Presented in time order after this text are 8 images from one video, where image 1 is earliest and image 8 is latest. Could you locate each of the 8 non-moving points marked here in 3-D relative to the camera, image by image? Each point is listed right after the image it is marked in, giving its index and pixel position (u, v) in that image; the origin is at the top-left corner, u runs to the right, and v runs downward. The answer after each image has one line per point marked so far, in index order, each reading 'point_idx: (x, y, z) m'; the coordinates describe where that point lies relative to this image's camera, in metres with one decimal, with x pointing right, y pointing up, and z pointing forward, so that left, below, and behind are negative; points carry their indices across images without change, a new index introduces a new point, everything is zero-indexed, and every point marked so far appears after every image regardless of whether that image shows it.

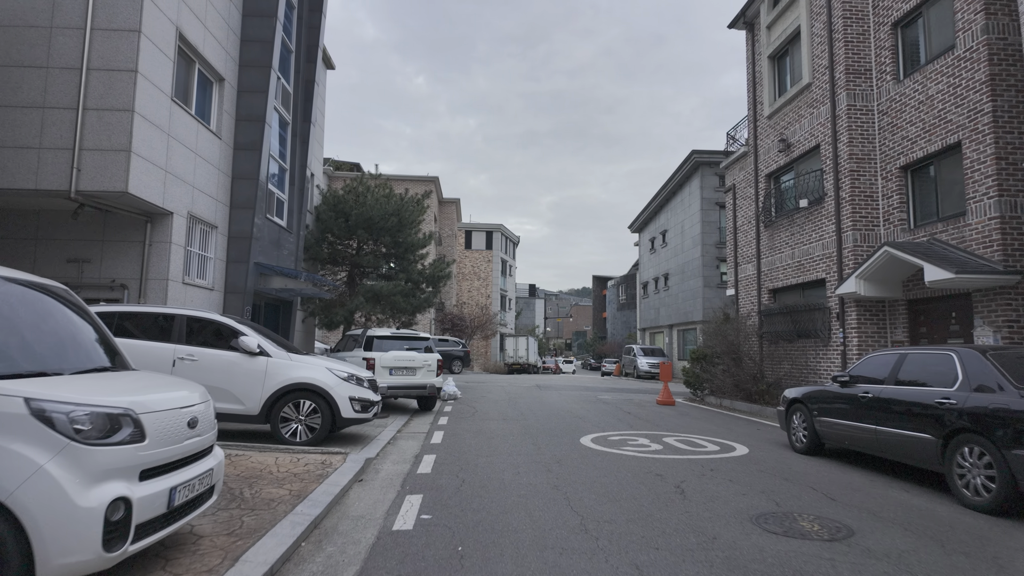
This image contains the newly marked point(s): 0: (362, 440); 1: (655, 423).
0: (-2.3, -2.3, +9.0) m
1: (+2.9, -2.8, +12.0) m
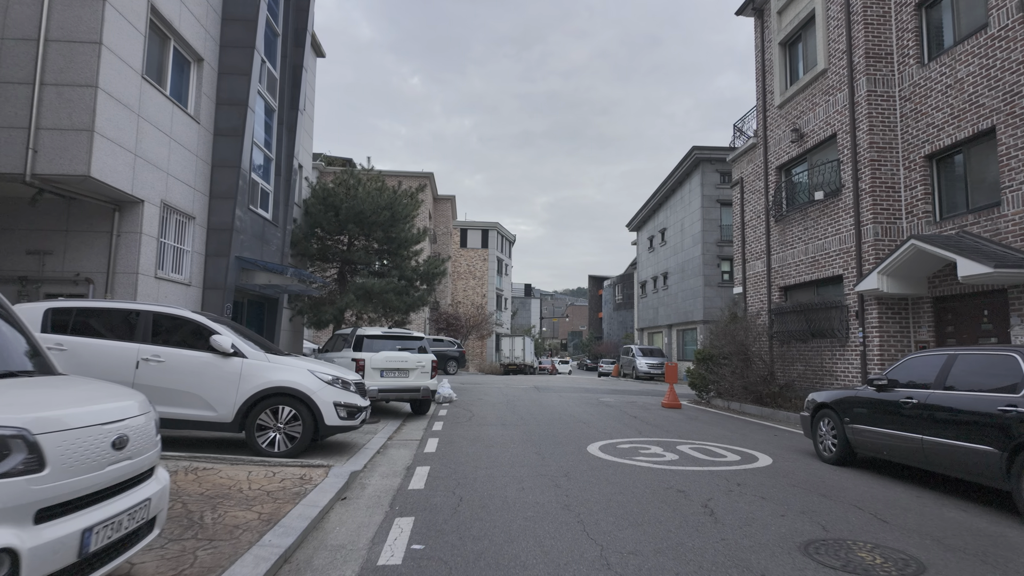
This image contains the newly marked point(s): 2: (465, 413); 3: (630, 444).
0: (-2.3, -2.3, +8.2) m
1: (+2.9, -2.7, +11.3) m
2: (-1.1, -2.8, +13.2) m
3: (+1.8, -2.4, +9.0) m
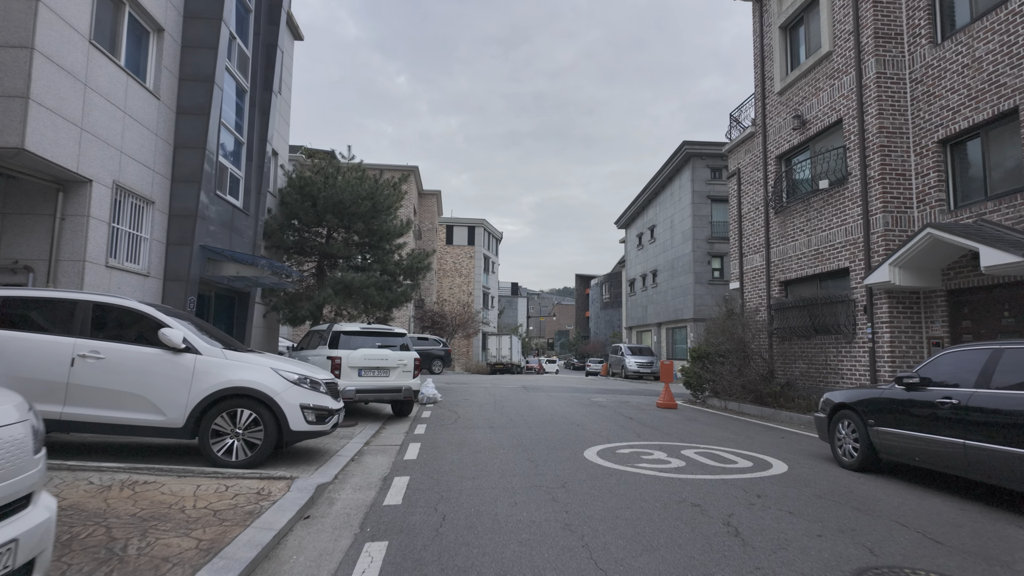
0: (-2.4, -2.1, +7.3) m
1: (+2.7, -2.5, +10.5) m
2: (-1.3, -2.7, +12.4) m
3: (+1.7, -2.3, +8.3) m
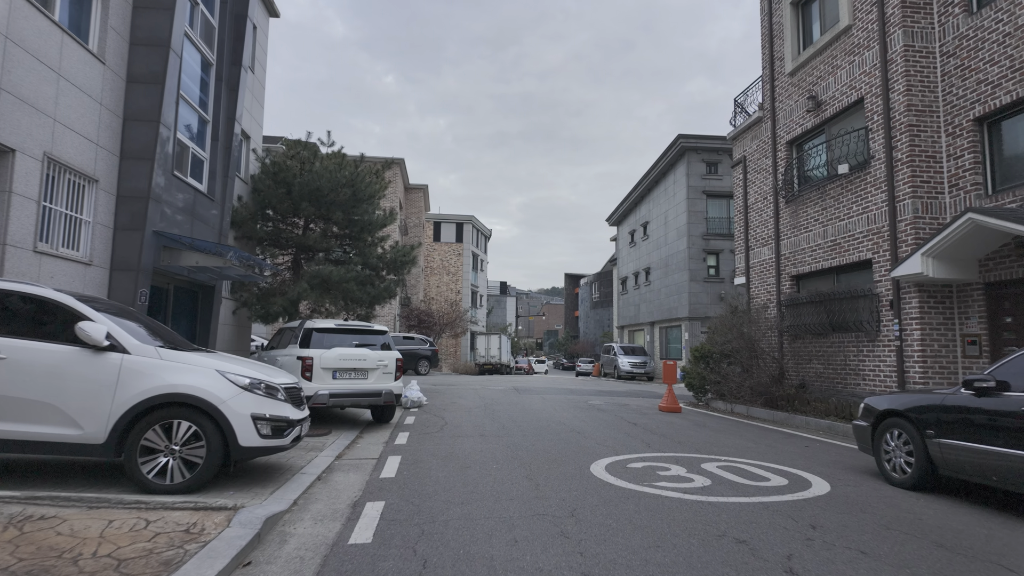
0: (-2.5, -2.0, +6.1) m
1: (+2.6, -2.4, +9.5) m
2: (-1.5, -2.5, +11.2) m
3: (+1.6, -2.1, +7.2) m
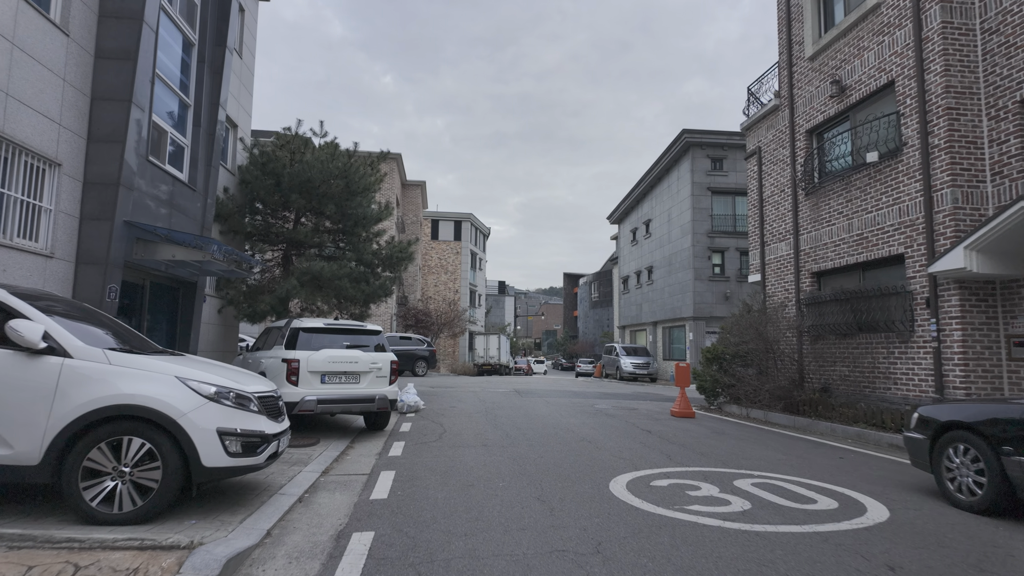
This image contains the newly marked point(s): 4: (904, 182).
0: (-2.4, -1.9, +5.3) m
1: (+2.7, -2.4, +8.7) m
2: (-1.4, -2.5, +10.4) m
3: (+1.7, -2.1, +6.4) m
4: (+6.8, +1.8, +10.3) m
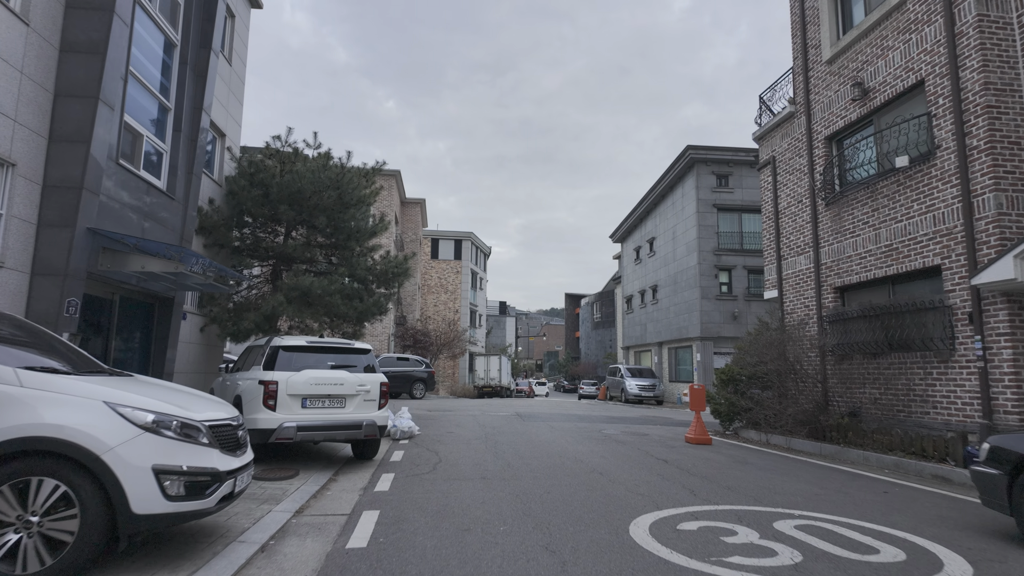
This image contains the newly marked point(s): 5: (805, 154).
0: (-2.3, -2.0, +4.4) m
1: (+2.7, -2.5, +7.7) m
2: (-1.3, -2.7, +9.5) m
3: (+1.7, -2.2, +5.4) m
4: (+6.9, +1.6, +9.5) m
5: (+6.5, +3.0, +13.1) m
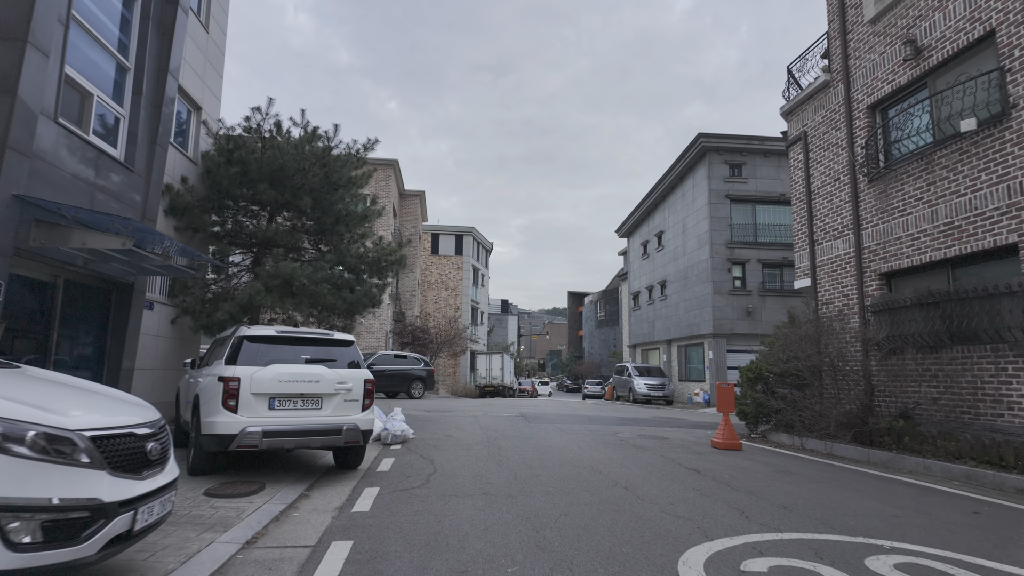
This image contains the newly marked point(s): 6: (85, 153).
0: (-2.3, -1.7, +3.1) m
1: (+2.8, -2.3, +6.4) m
2: (-1.3, -2.5, +8.2) m
3: (+1.8, -1.9, +4.1) m
4: (+7.0, +1.9, +8.2) m
5: (+6.6, +3.2, +11.7) m
6: (-6.0, +1.9, +8.3) m
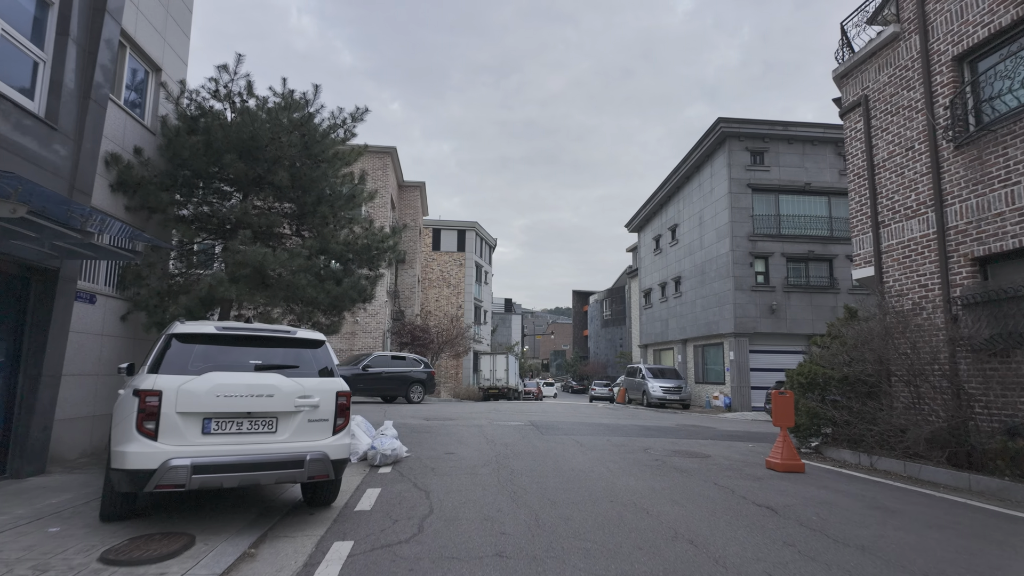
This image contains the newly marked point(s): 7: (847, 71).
0: (-2.1, -1.6, +1.3) m
1: (+3.0, -2.1, +4.6) m
2: (-1.1, -2.3, +6.3) m
3: (+2.0, -1.8, +2.3) m
4: (+7.2, +2.0, +6.3) m
5: (+6.8, +3.4, +9.9) m
6: (-5.8, +2.0, +6.4) m
7: (+6.6, +4.3, +11.6) m
